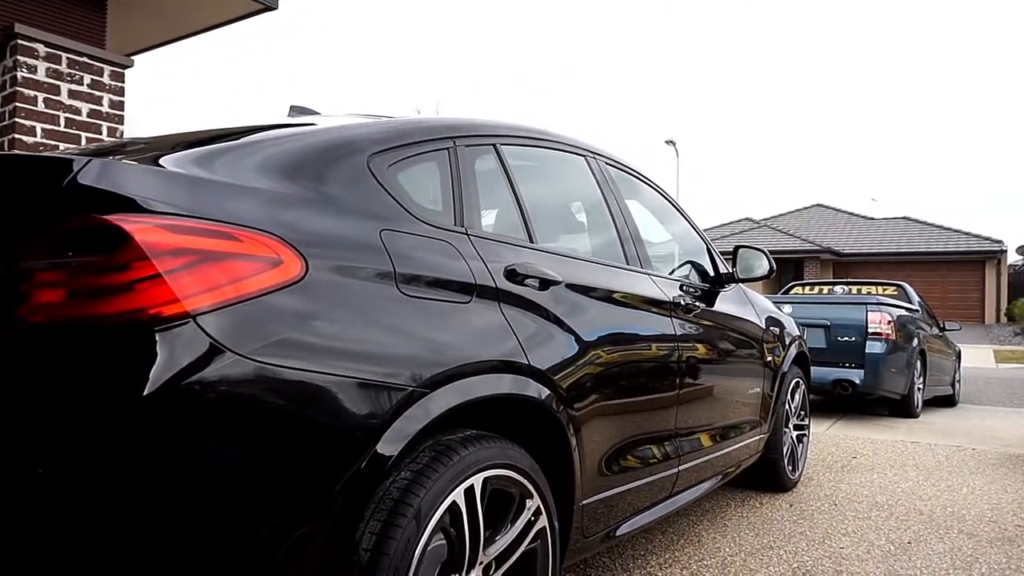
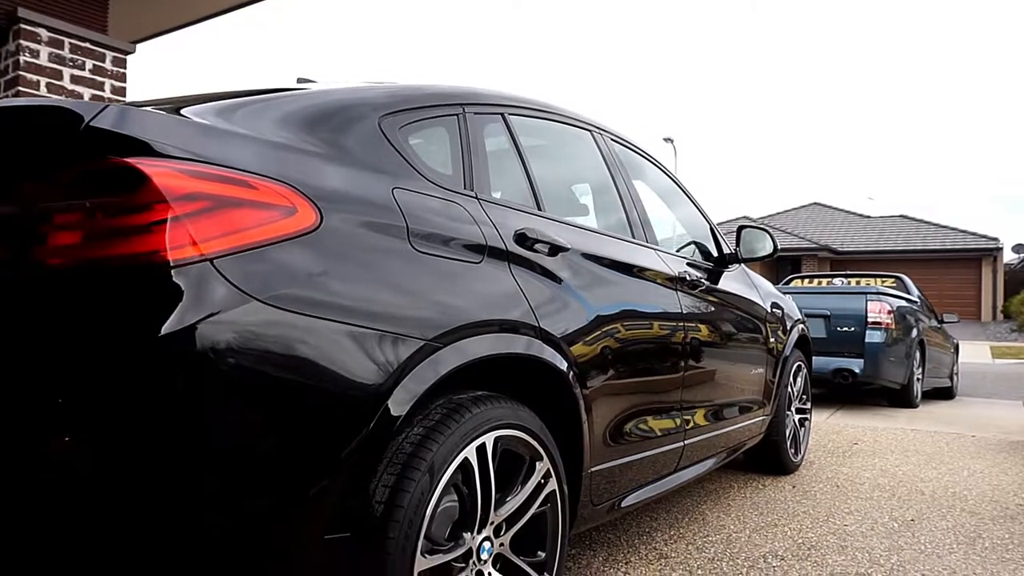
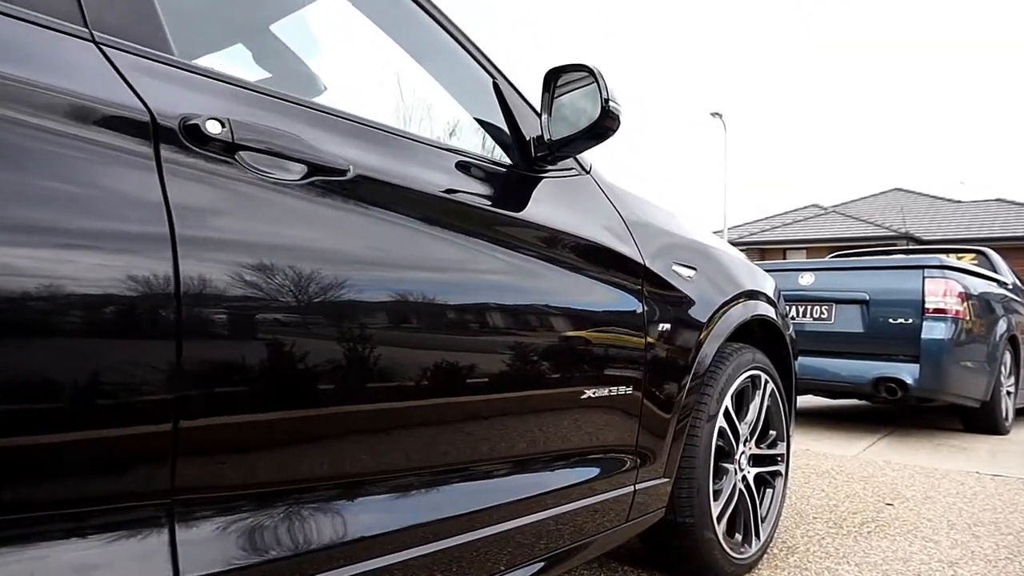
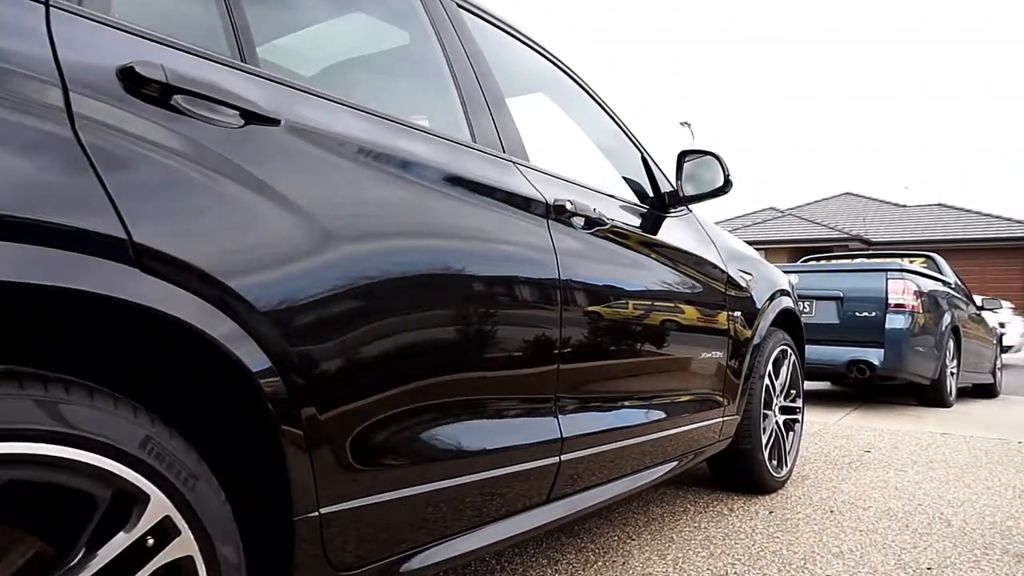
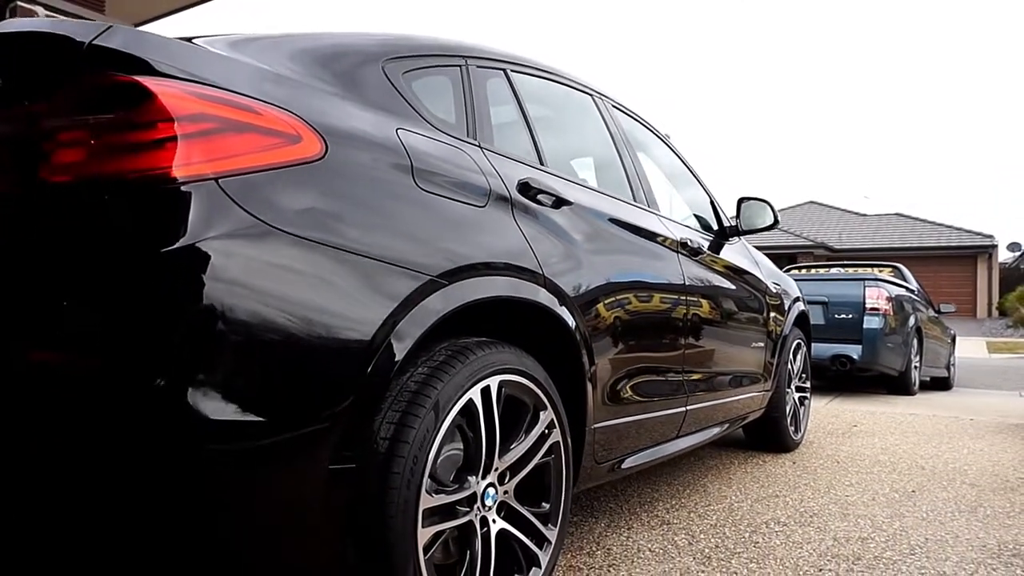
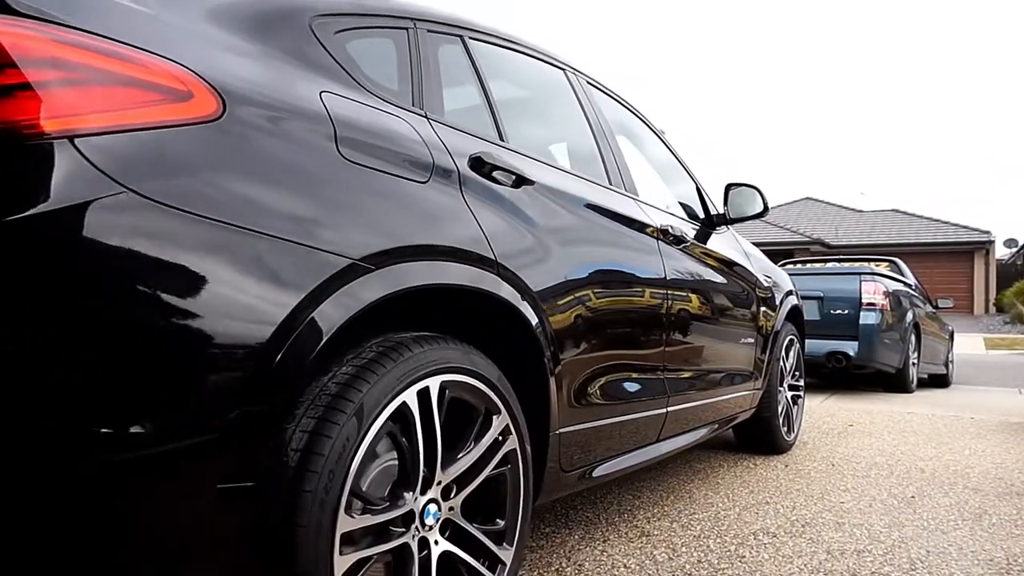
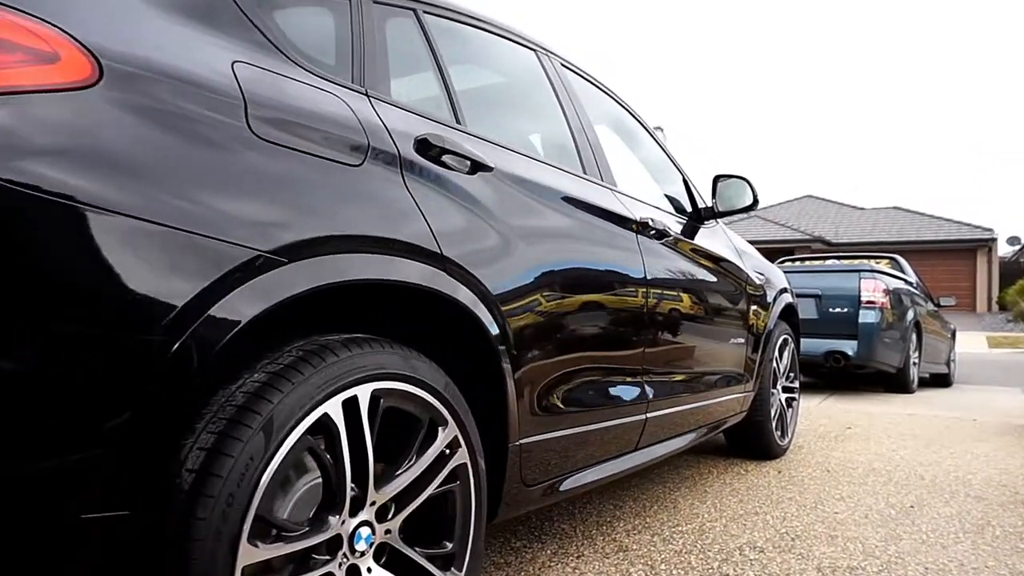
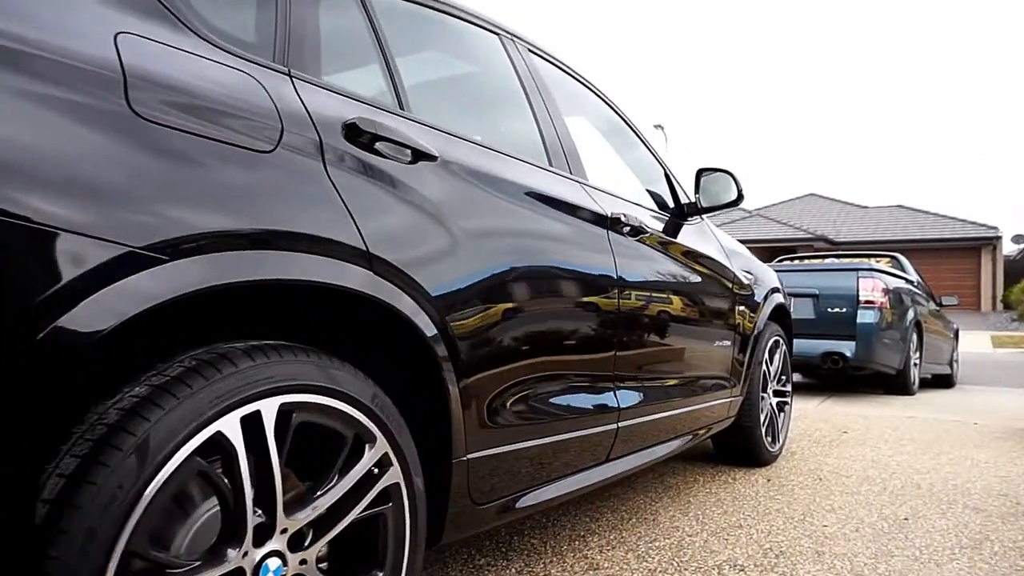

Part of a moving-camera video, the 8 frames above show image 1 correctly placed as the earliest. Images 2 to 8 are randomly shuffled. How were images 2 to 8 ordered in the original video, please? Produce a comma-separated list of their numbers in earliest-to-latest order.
2, 5, 6, 7, 8, 4, 3
